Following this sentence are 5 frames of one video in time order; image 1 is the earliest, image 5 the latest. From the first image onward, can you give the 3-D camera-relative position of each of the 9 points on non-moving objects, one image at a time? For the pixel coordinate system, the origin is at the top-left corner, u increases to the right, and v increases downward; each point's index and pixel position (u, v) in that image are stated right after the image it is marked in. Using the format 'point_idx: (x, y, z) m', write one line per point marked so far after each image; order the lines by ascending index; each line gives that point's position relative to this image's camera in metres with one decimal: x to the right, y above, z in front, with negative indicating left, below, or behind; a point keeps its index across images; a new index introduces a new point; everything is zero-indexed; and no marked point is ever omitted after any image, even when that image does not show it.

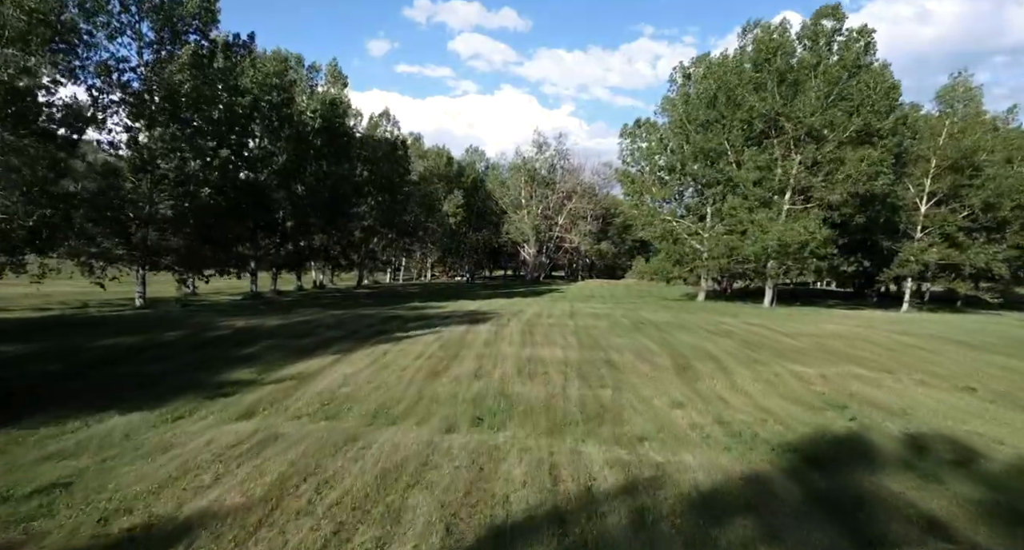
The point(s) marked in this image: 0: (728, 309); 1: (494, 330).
0: (+4.1, -0.7, +12.5) m
1: (-0.2, -0.6, +7.5) m
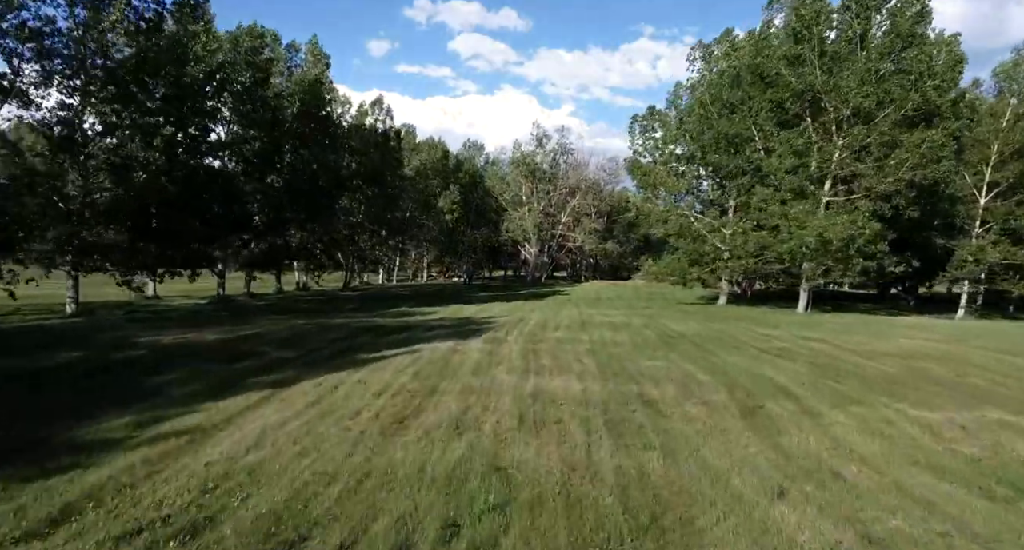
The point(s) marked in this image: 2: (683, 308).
0: (+4.1, -0.7, +10.9) m
1: (-0.2, -0.7, +5.9) m
2: (+3.3, -0.7, +12.5) m
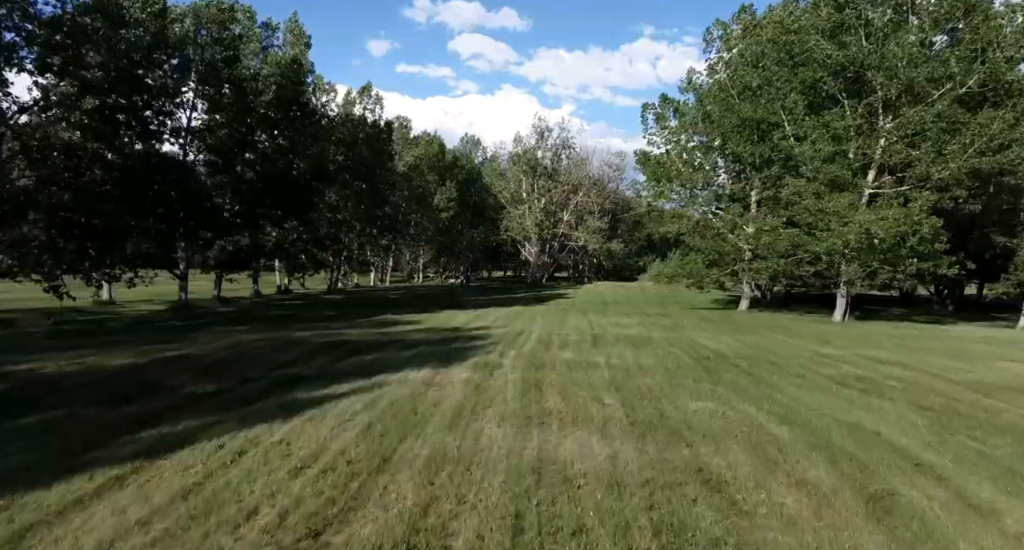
0: (+4.1, -0.7, +9.5) m
1: (-0.2, -0.7, +4.5) m
2: (+3.2, -0.7, +11.1) m
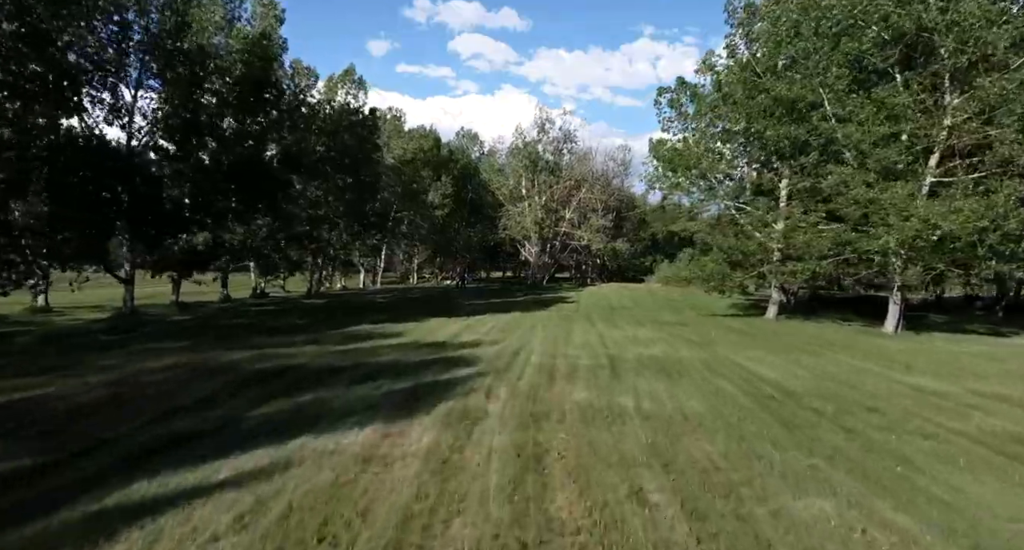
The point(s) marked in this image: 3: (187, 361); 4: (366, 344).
0: (+4.0, -0.8, +7.9) m
1: (-0.3, -0.7, +3.0) m
2: (+3.2, -0.8, +9.5) m
3: (-2.7, -0.7, +5.3) m
4: (-1.7, -0.8, +7.5) m
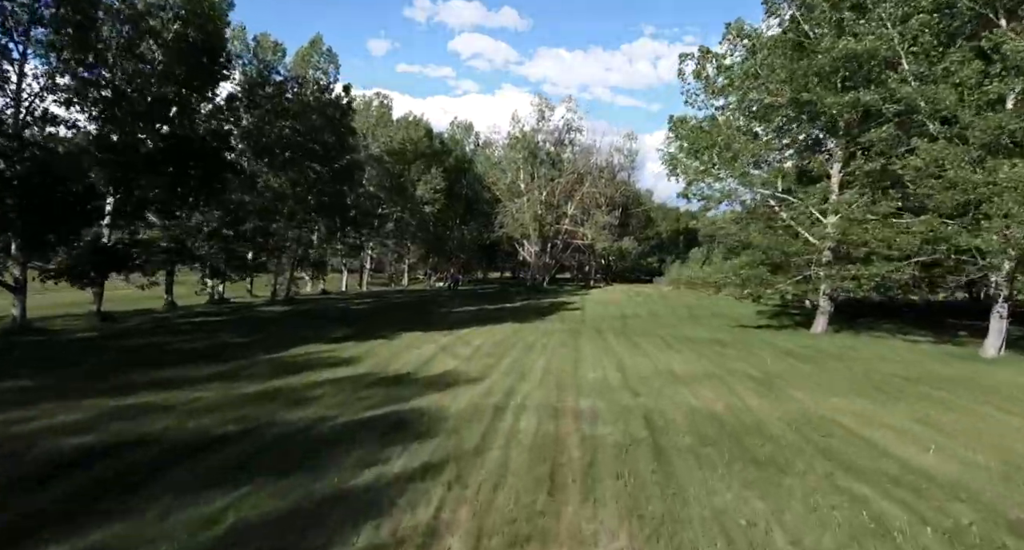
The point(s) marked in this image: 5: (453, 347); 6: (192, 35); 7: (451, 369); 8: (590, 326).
0: (+3.9, -0.9, +5.8) m
1: (-0.4, -0.8, +0.9) m
2: (+3.1, -0.8, +7.4) m
3: (-2.8, -0.8, +3.2) m
4: (-1.8, -0.9, +5.4) m
5: (-0.7, -0.8, +7.5) m
6: (-4.8, +3.6, +9.7) m
7: (-0.6, -0.9, +5.9) m
8: (+1.2, -0.8, +10.3) m
